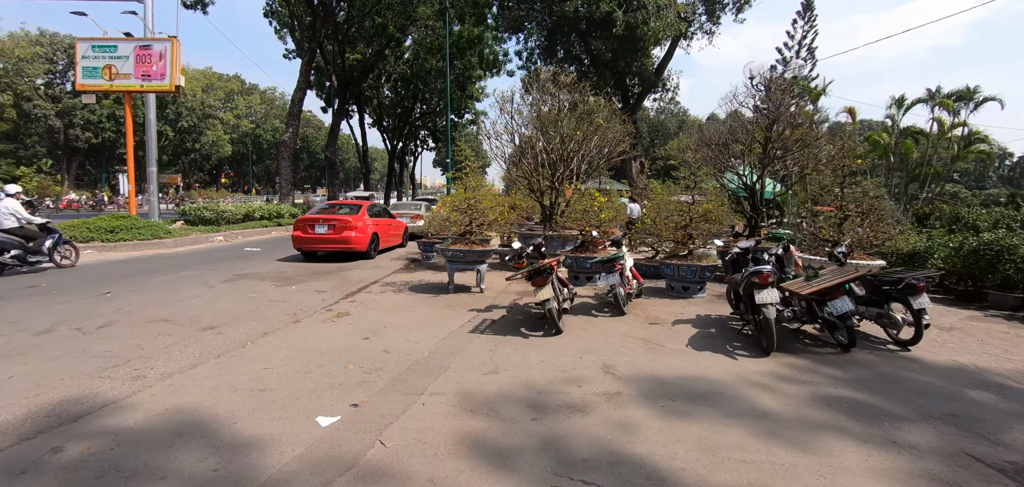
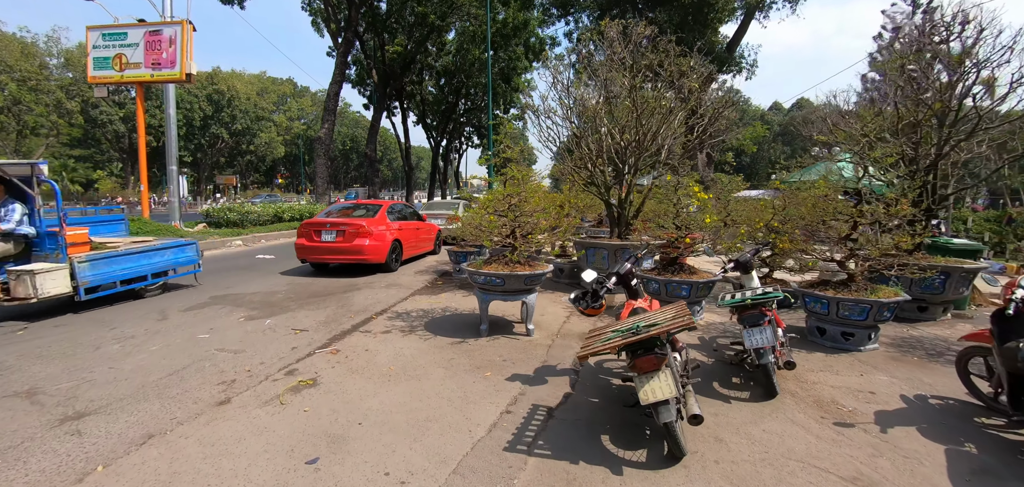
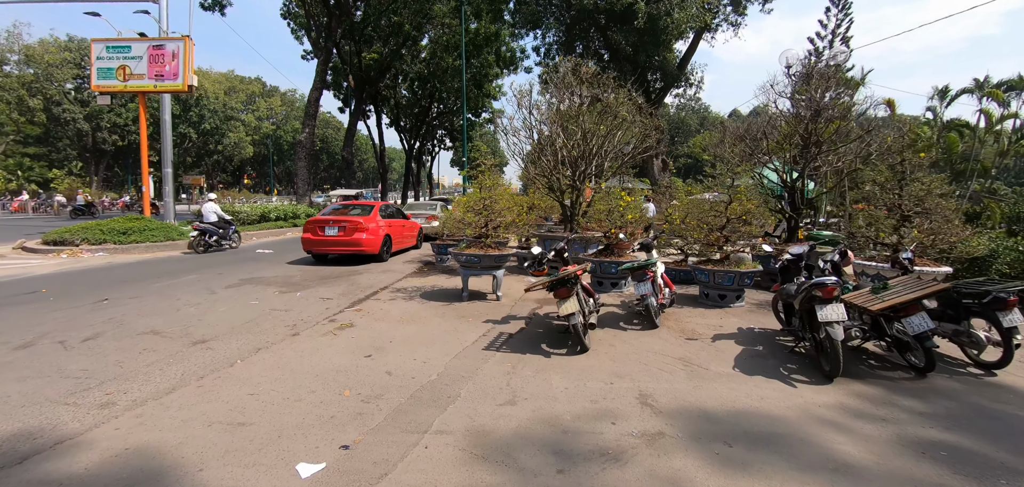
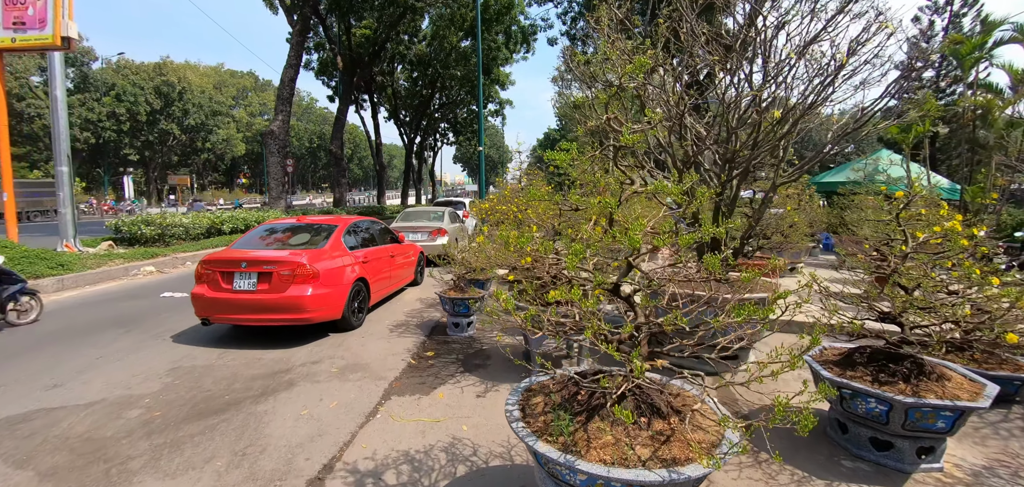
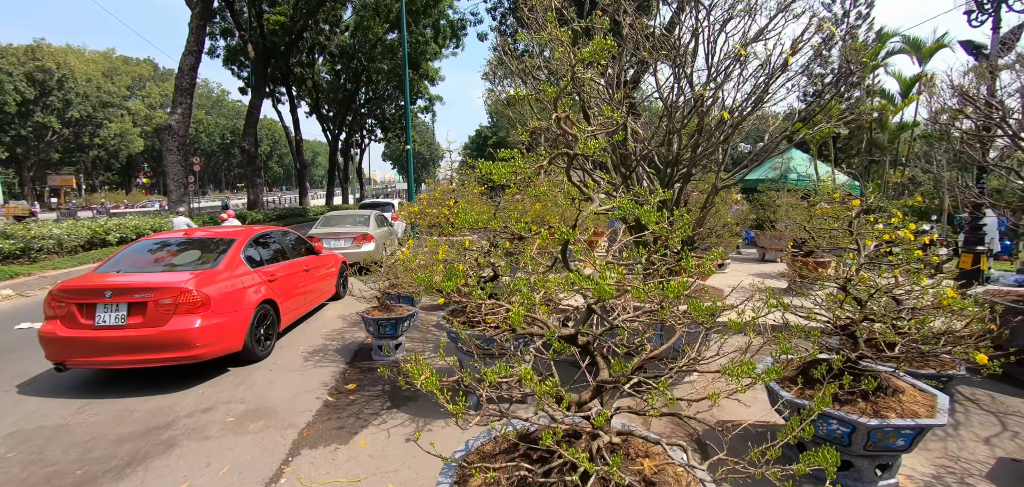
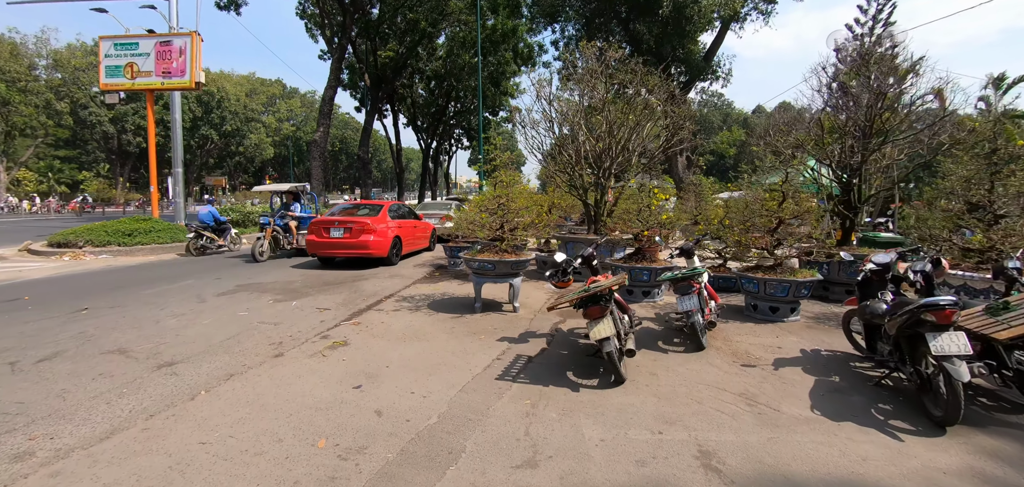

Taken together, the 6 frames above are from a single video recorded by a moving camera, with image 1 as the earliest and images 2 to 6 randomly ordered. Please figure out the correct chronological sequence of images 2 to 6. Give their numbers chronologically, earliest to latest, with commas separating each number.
3, 6, 2, 4, 5
